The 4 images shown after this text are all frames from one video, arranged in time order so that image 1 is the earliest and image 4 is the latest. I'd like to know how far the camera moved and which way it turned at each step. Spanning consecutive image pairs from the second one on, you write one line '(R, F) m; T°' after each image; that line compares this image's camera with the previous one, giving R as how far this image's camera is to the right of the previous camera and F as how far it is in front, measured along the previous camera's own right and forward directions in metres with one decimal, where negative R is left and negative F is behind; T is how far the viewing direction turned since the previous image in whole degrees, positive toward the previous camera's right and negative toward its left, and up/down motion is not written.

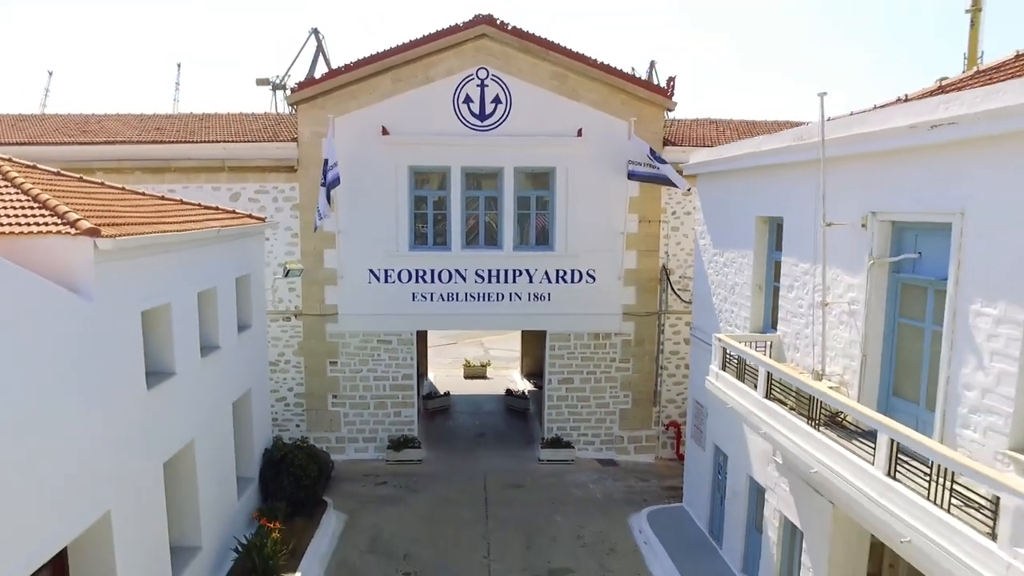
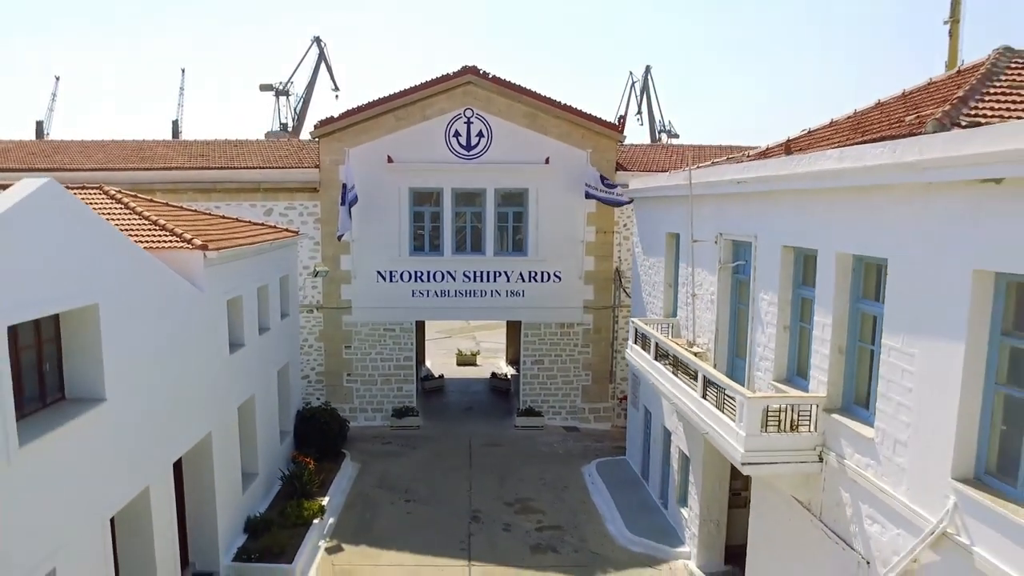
(+0.3, -3.3) m; 0°
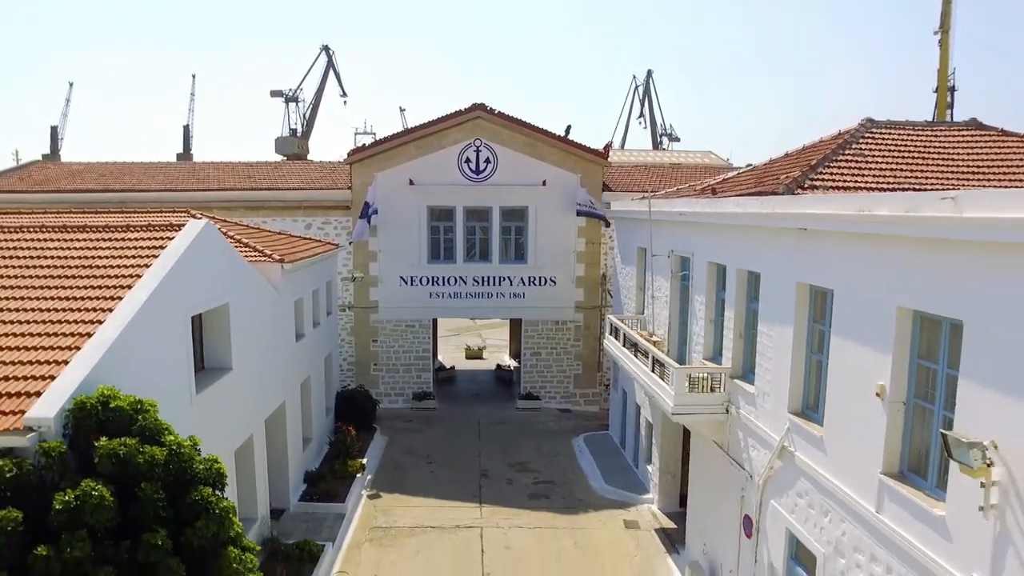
(0.0, -3.2) m; 0°
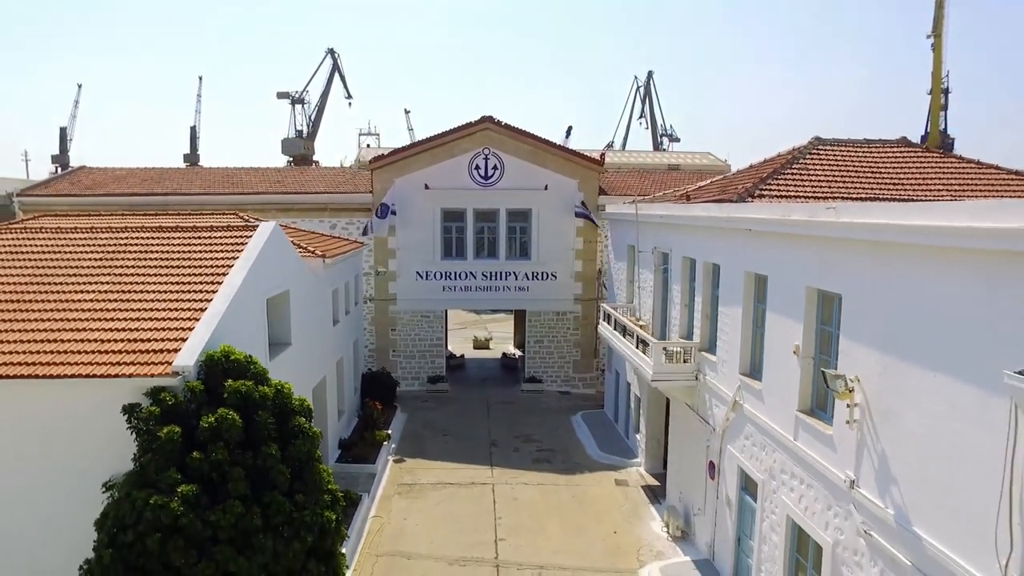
(-0.1, -2.3) m; 0°
